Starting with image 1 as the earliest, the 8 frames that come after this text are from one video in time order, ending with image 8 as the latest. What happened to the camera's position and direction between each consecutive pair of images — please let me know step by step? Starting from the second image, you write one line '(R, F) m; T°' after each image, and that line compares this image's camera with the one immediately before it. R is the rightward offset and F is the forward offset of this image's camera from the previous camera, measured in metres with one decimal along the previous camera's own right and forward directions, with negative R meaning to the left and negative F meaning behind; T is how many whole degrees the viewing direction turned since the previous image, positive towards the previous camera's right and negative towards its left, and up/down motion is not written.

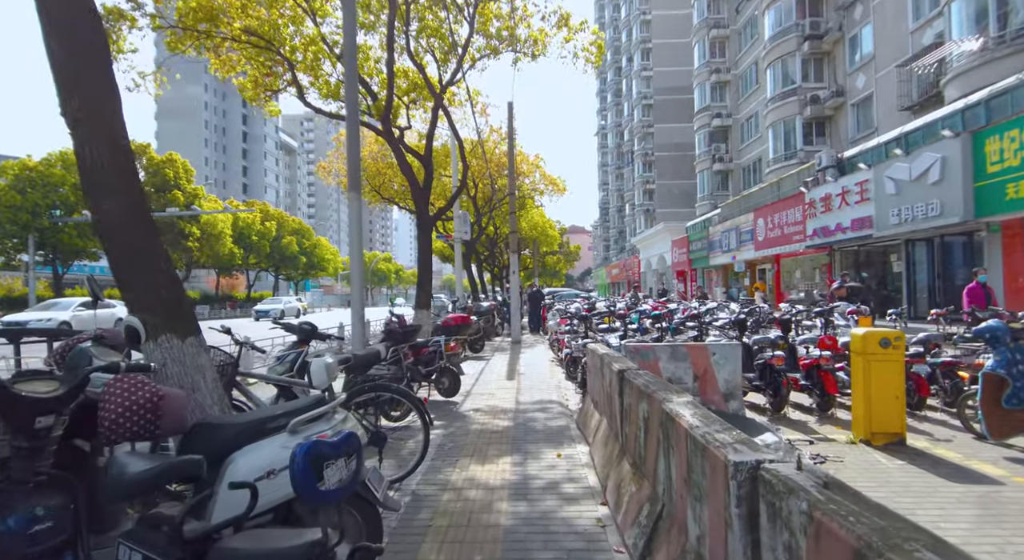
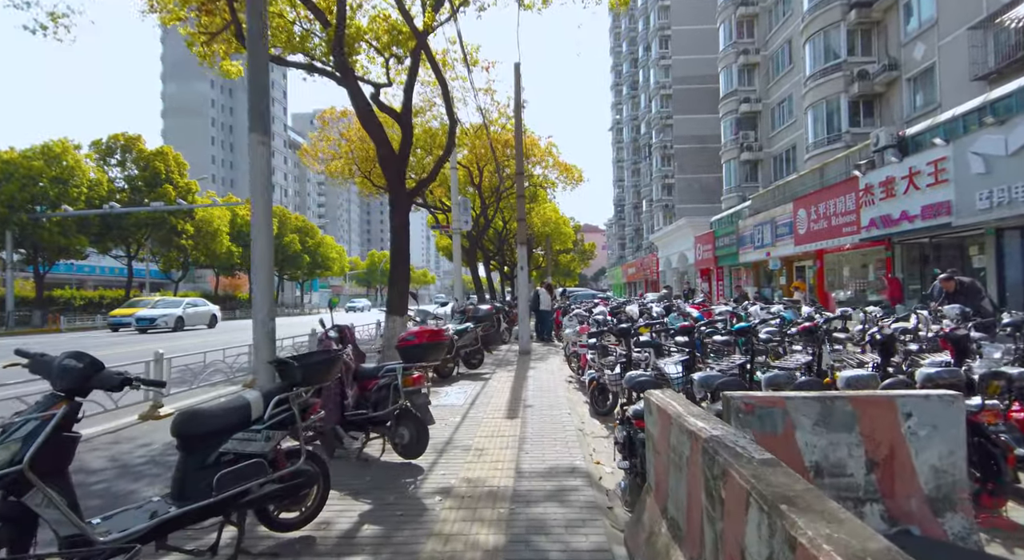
(+0.1, +3.0) m; -1°
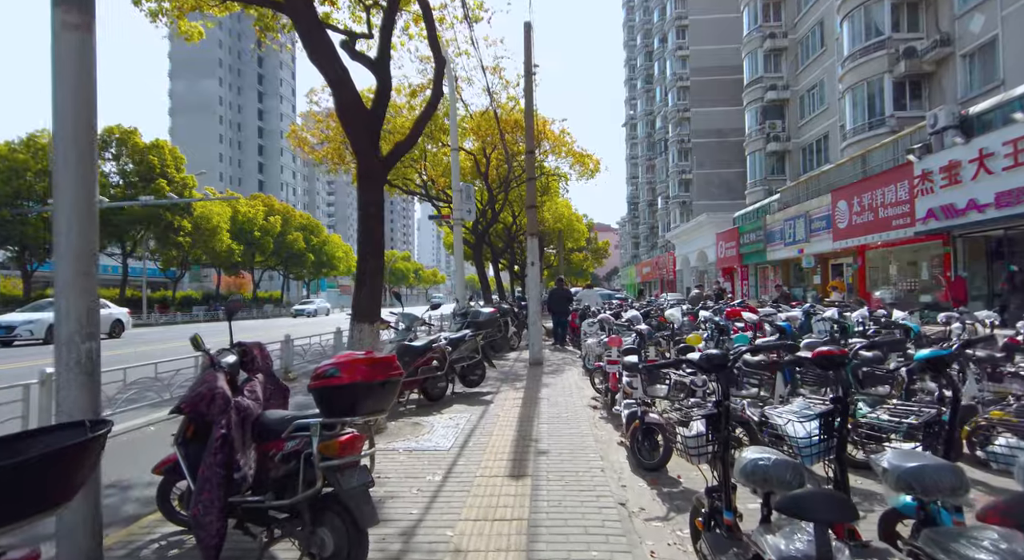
(0.0, +2.2) m; -1°
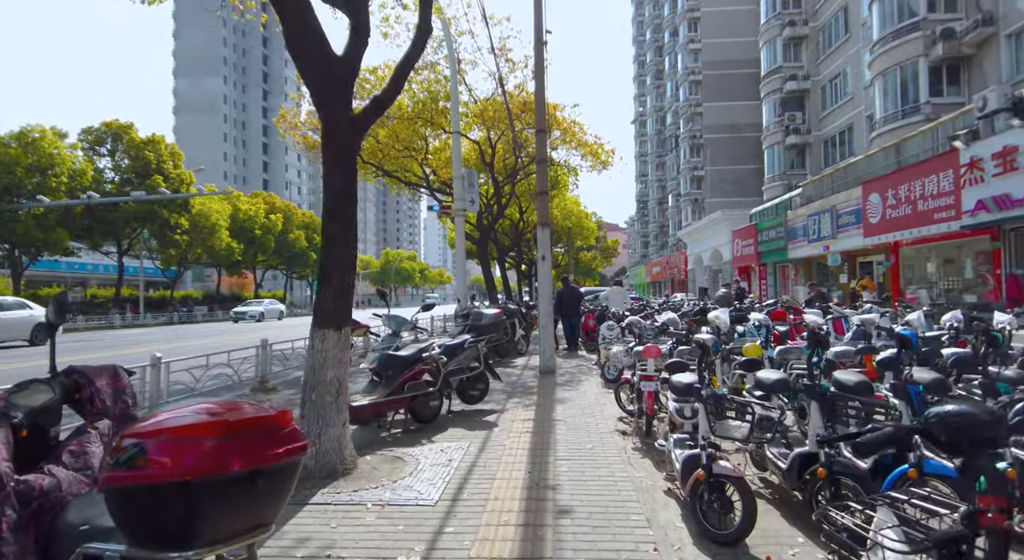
(0.0, +1.5) m; -1°
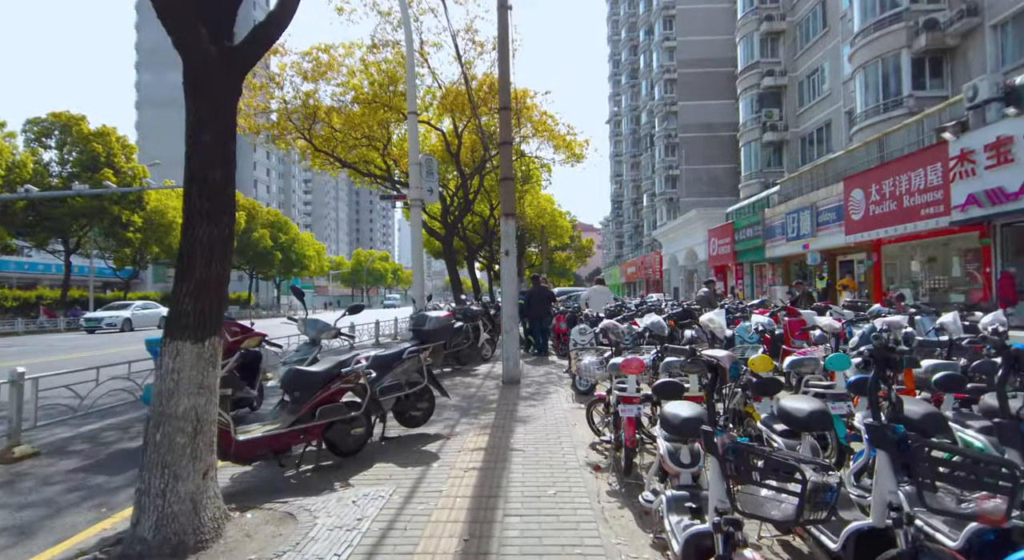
(+0.2, +1.3) m; +2°
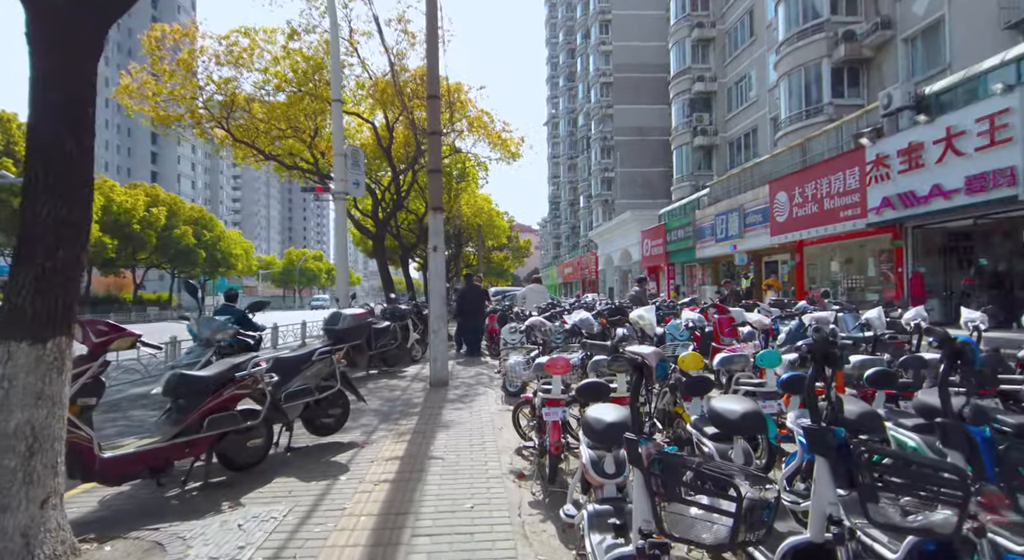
(+0.1, +0.4) m; +6°
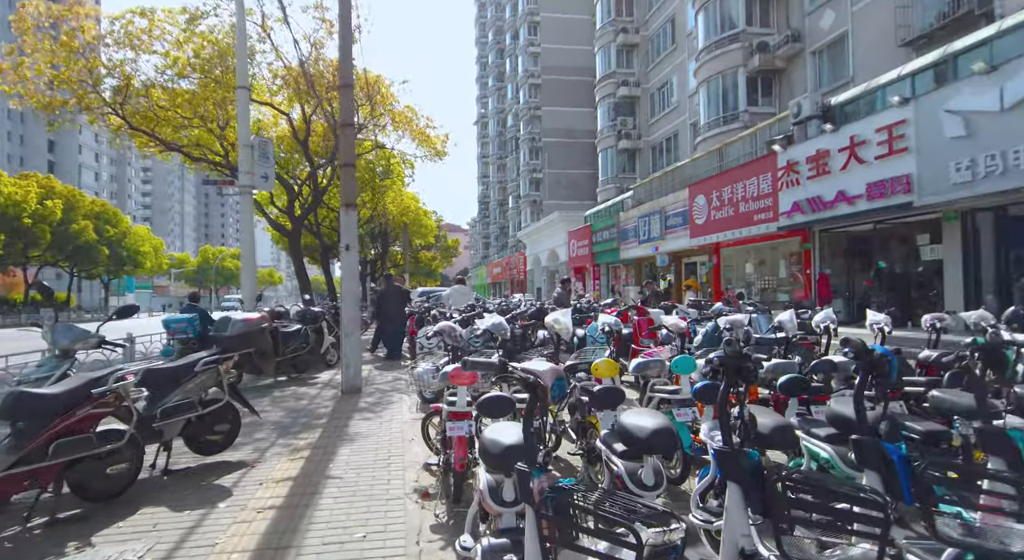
(+0.2, +0.3) m; +7°
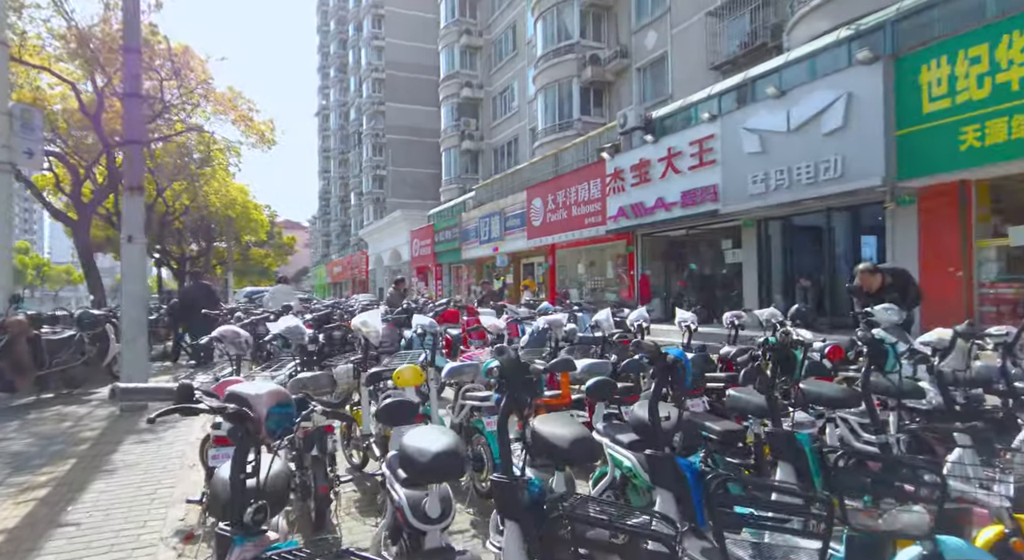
(+0.3, +0.4) m; +14°
